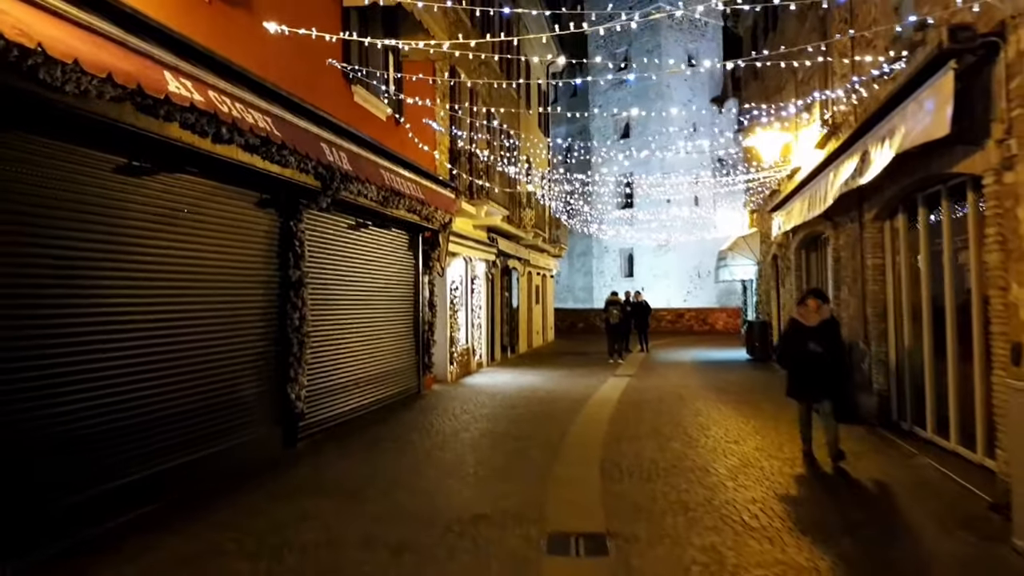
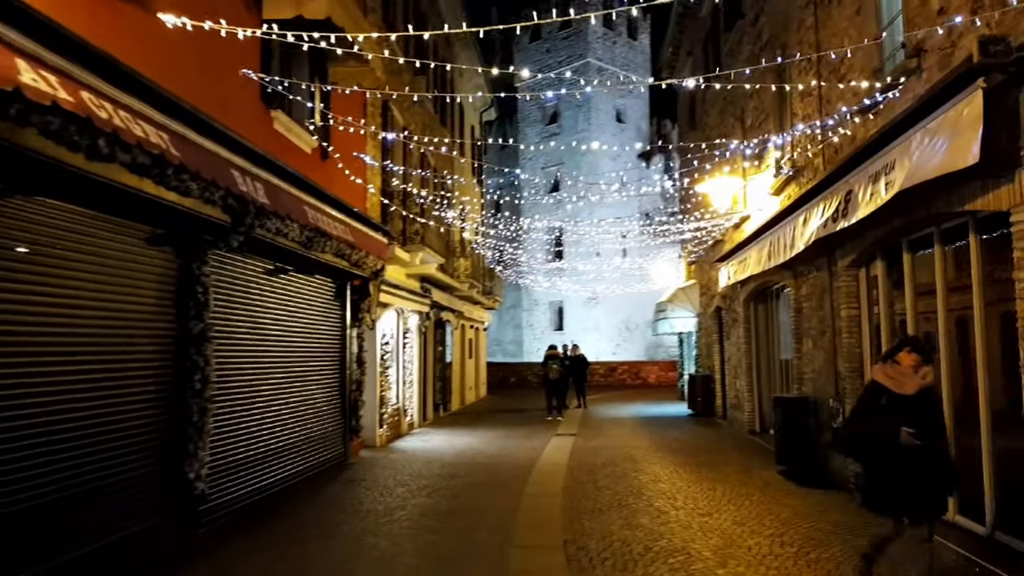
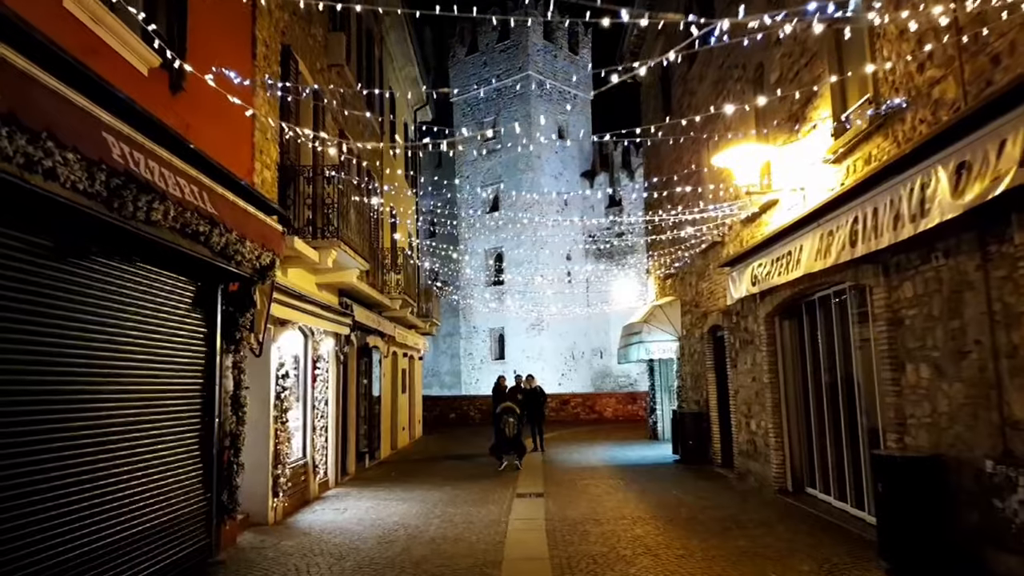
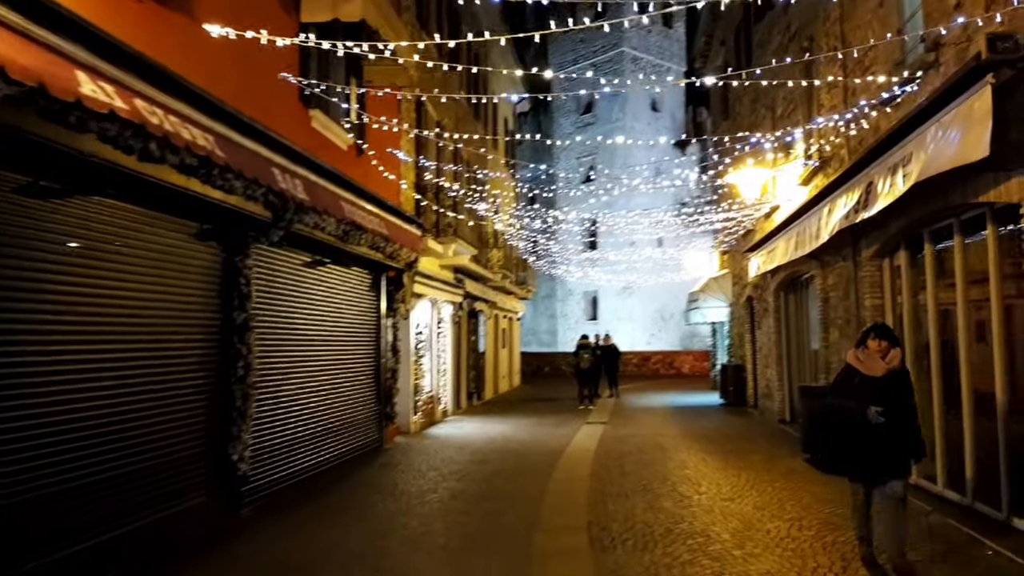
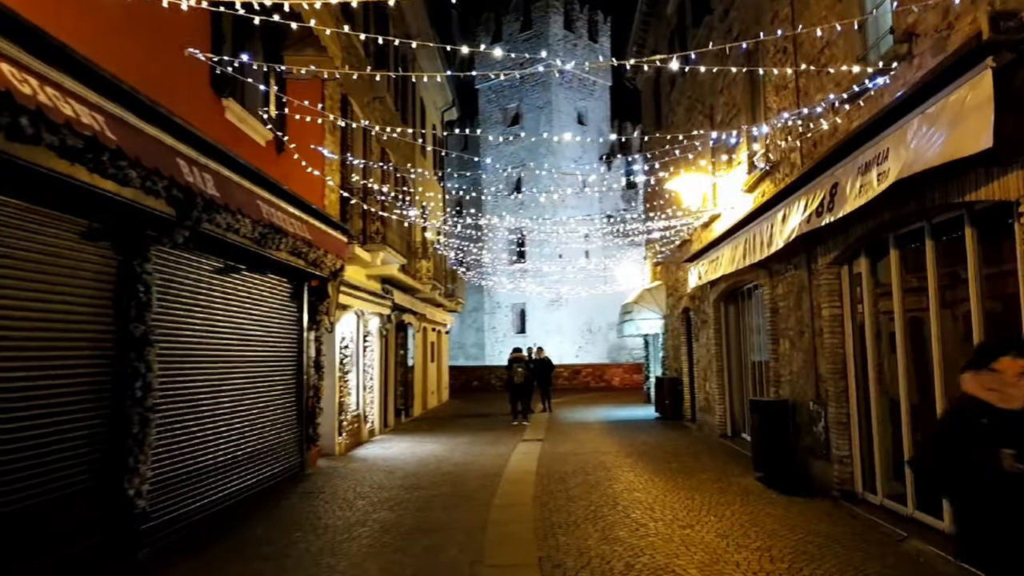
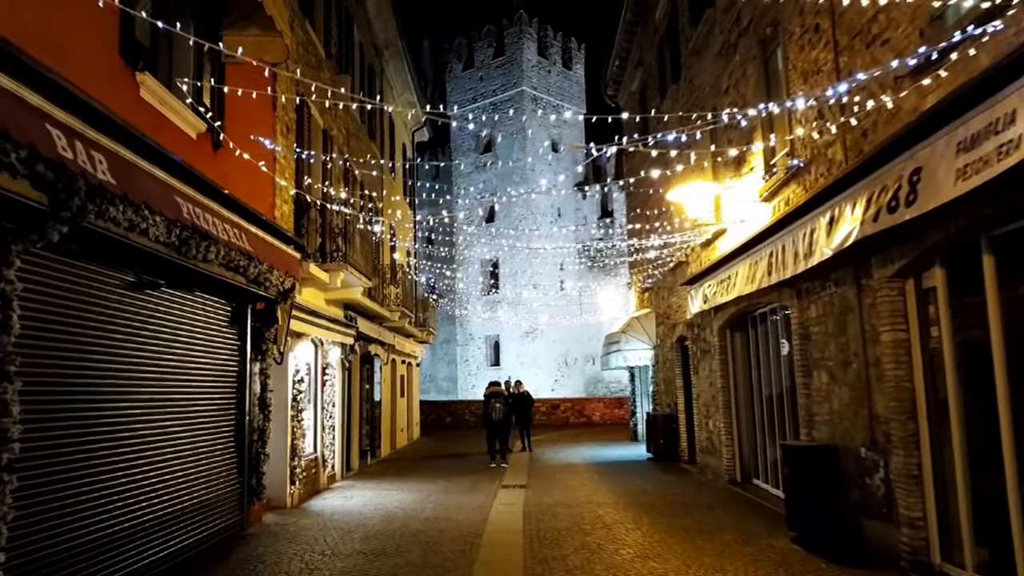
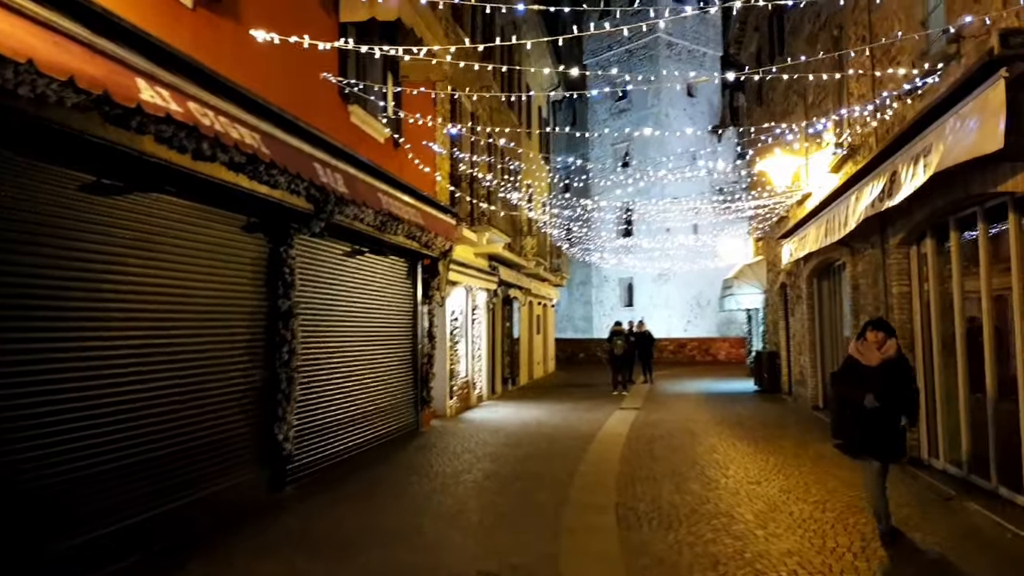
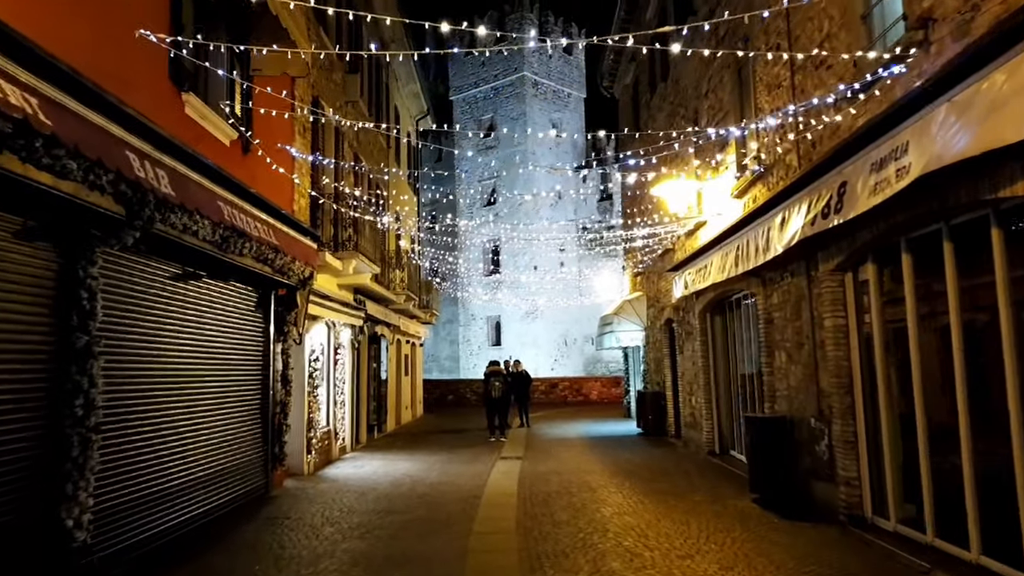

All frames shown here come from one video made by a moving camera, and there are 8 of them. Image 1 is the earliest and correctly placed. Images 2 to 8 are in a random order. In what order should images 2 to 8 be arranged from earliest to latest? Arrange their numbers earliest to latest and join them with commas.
7, 4, 2, 5, 8, 6, 3
